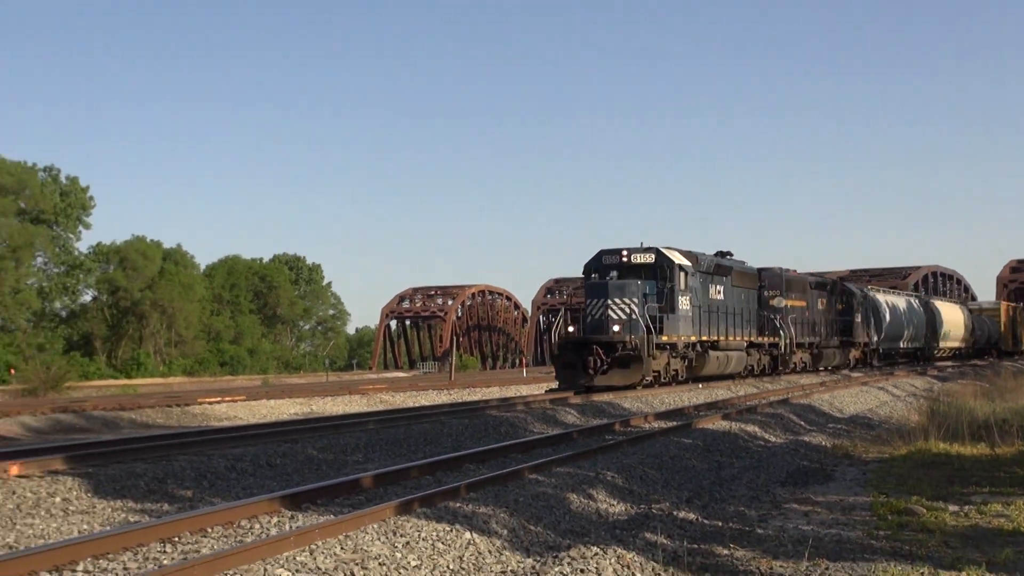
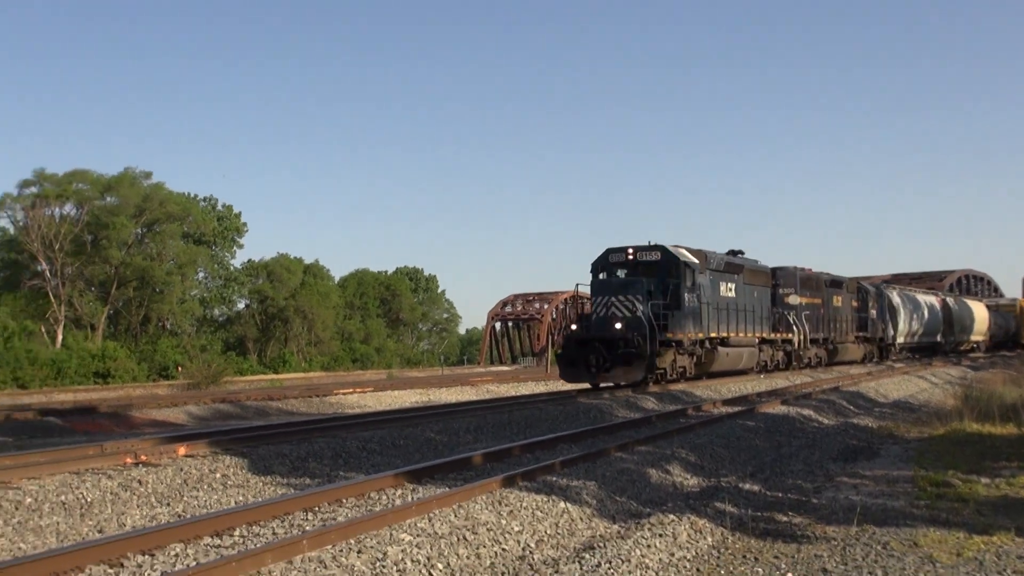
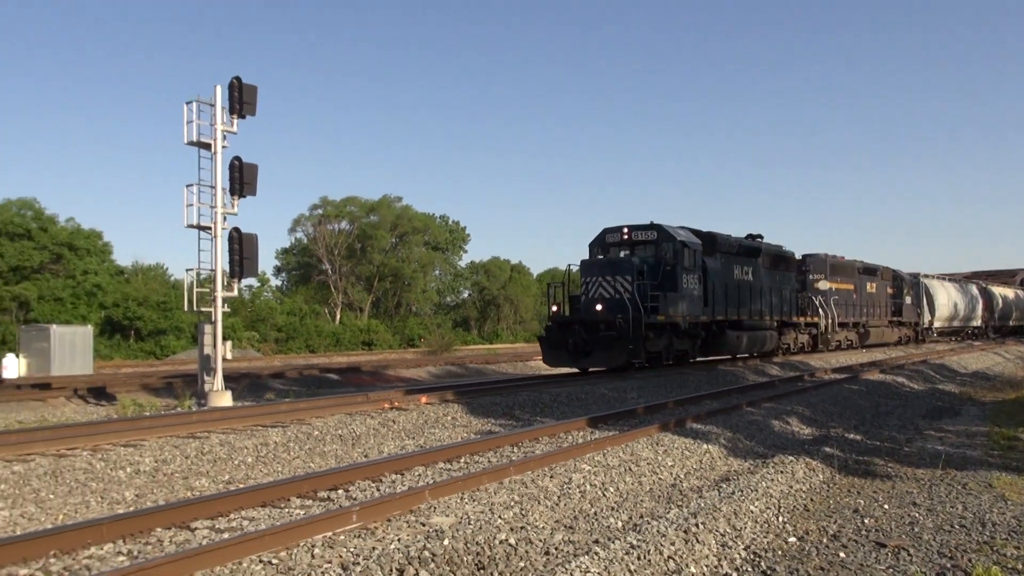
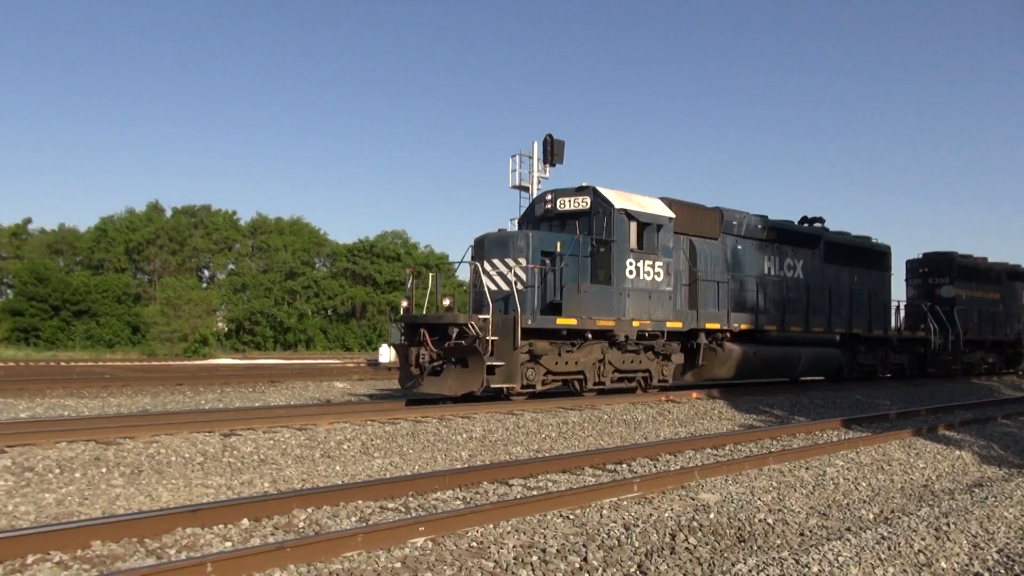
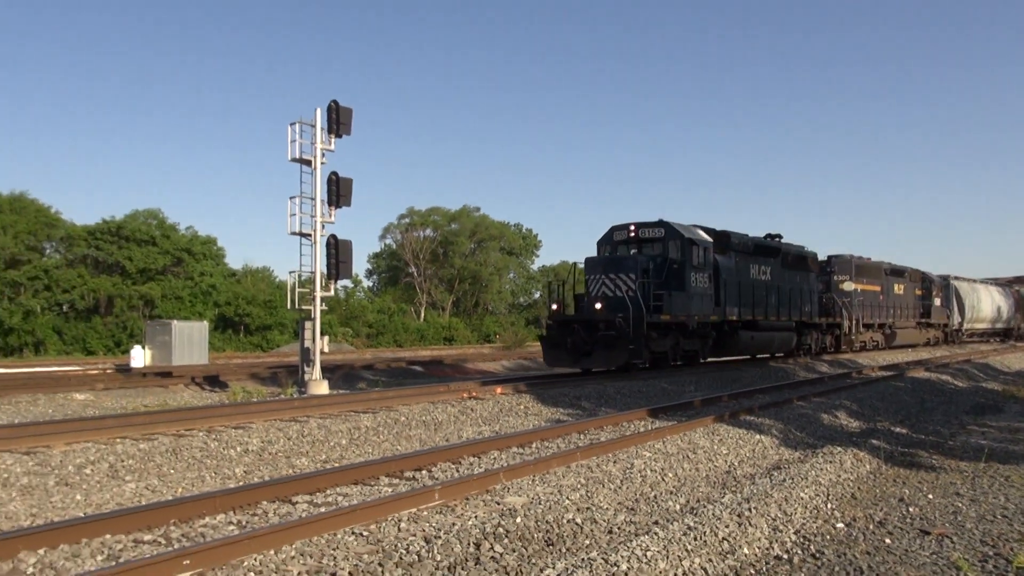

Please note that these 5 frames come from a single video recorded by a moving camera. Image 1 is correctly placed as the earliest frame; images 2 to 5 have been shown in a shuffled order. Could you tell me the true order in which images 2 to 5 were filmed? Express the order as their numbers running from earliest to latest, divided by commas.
2, 3, 5, 4
